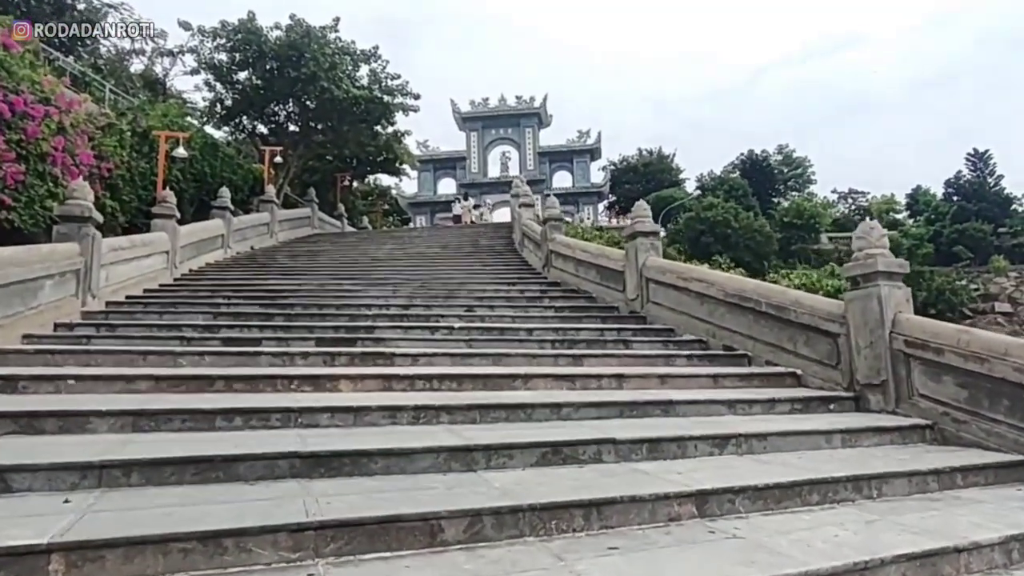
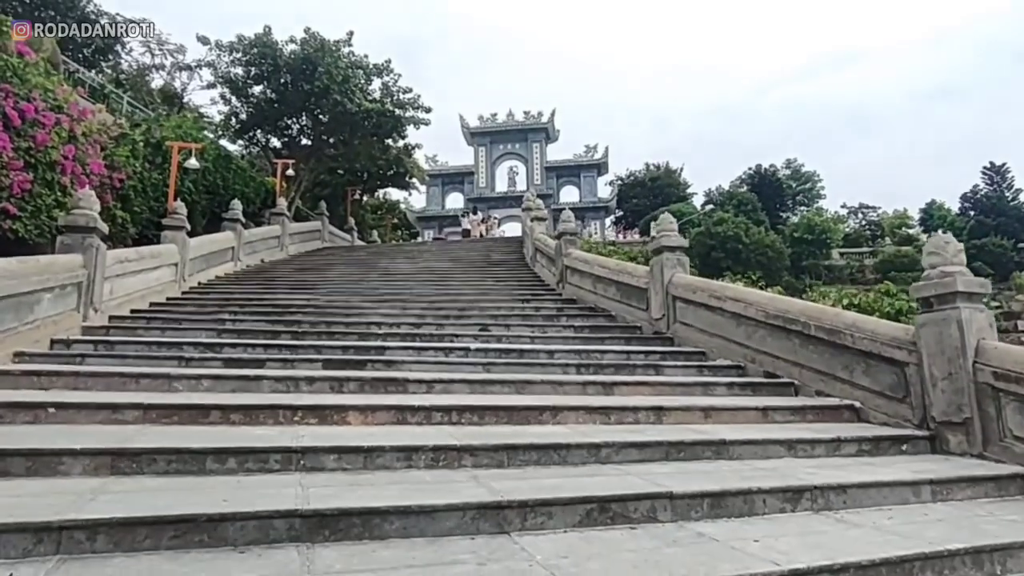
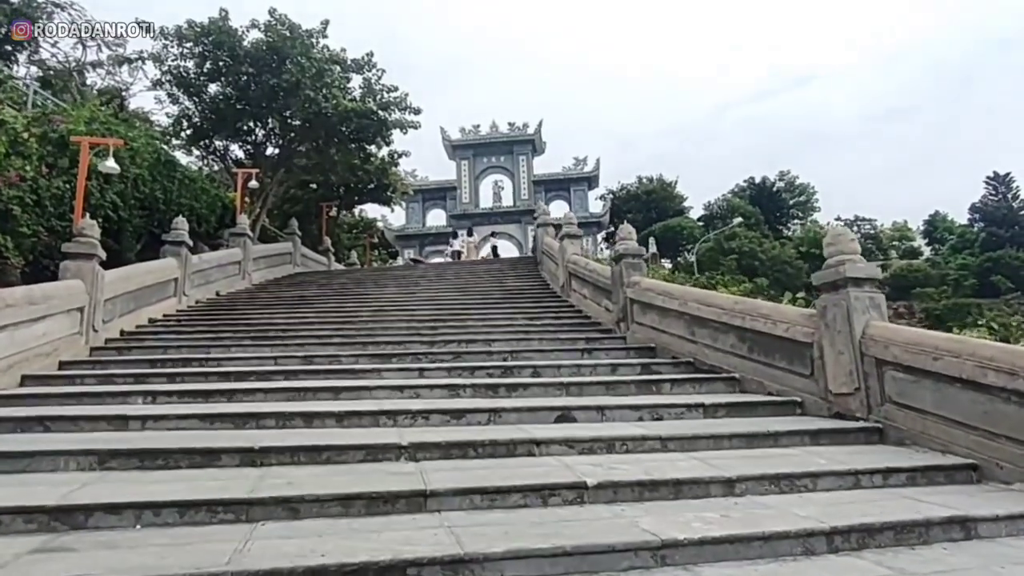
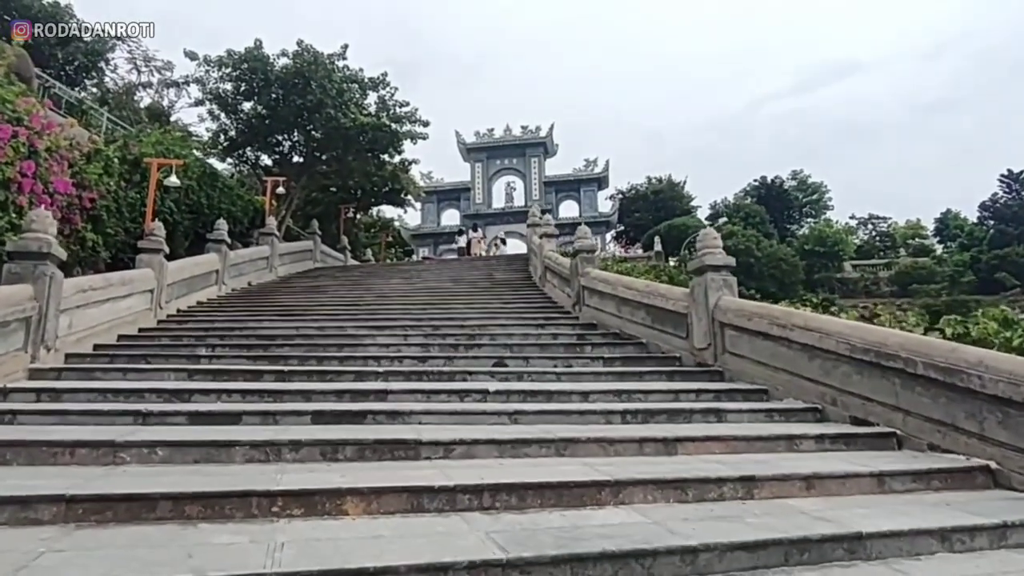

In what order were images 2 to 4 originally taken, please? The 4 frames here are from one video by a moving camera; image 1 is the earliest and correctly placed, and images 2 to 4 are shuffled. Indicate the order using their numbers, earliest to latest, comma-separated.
2, 4, 3
